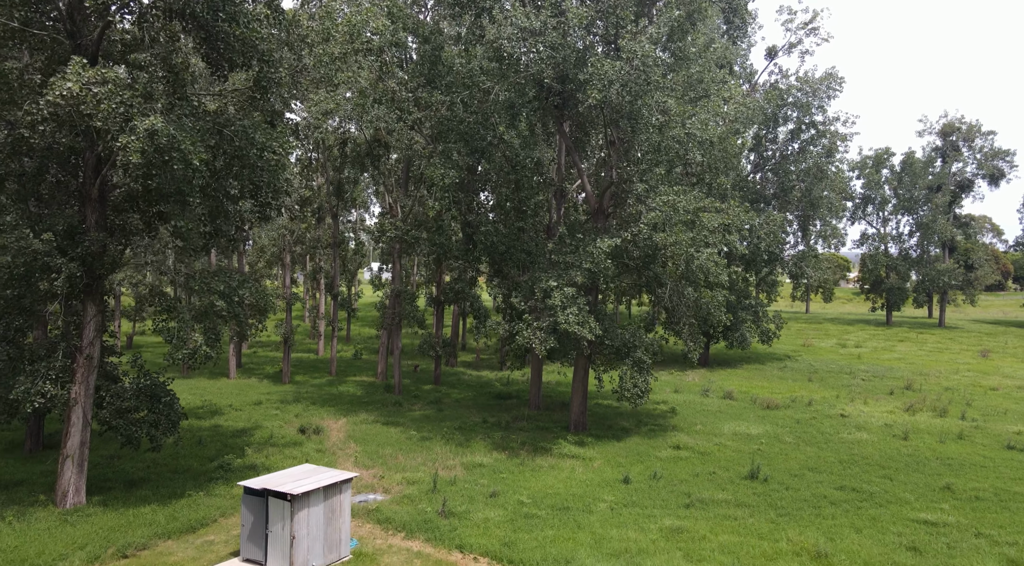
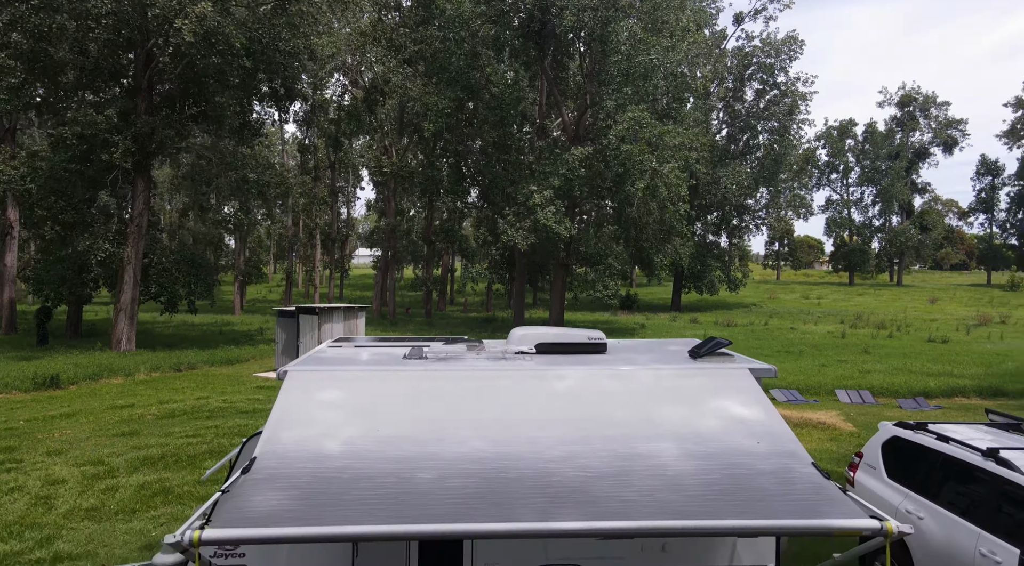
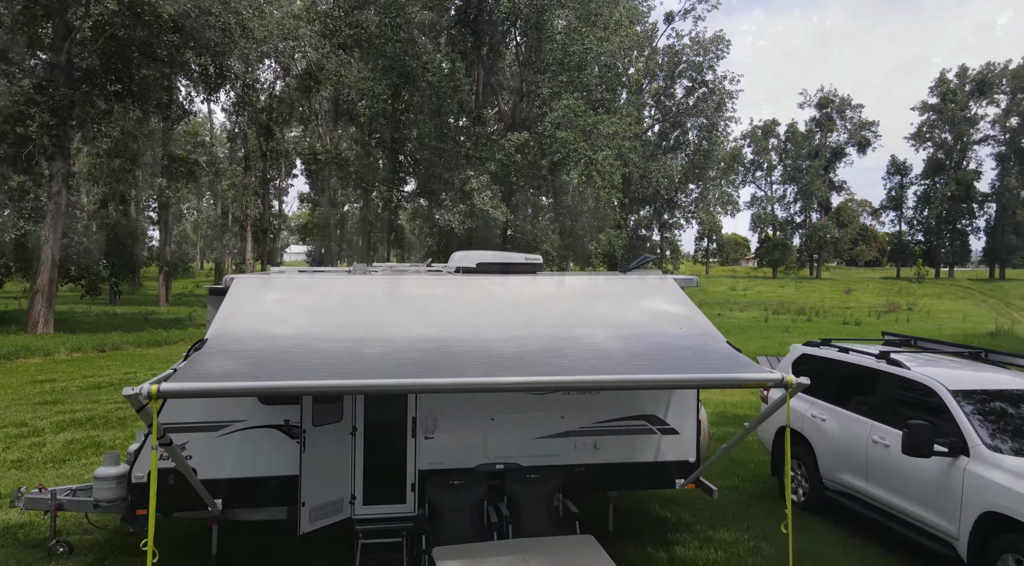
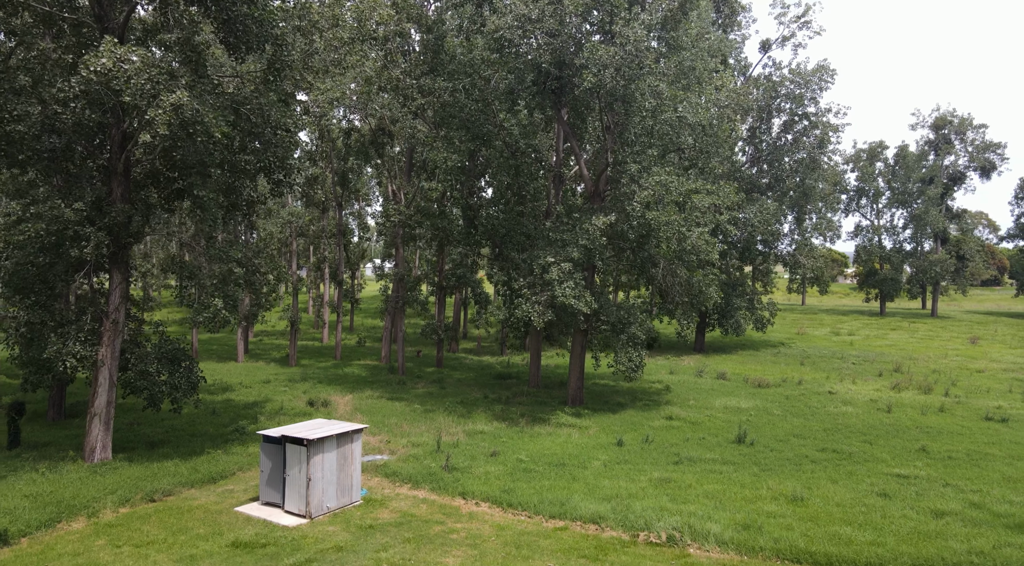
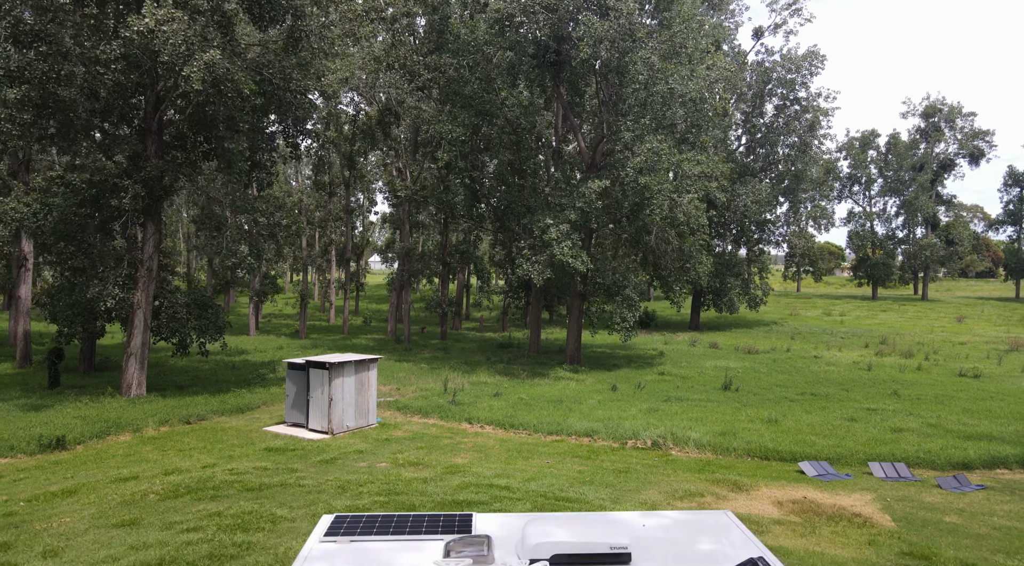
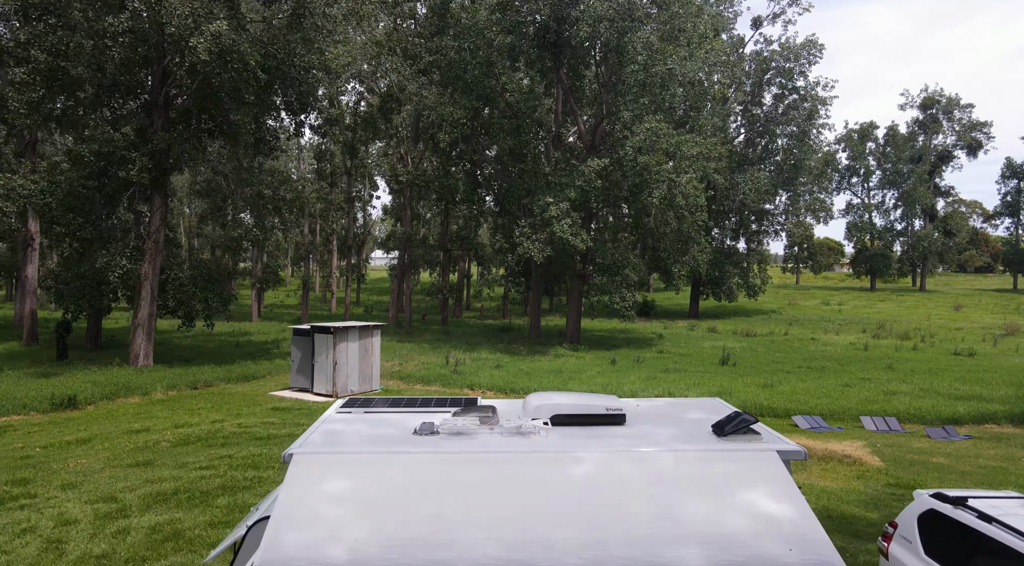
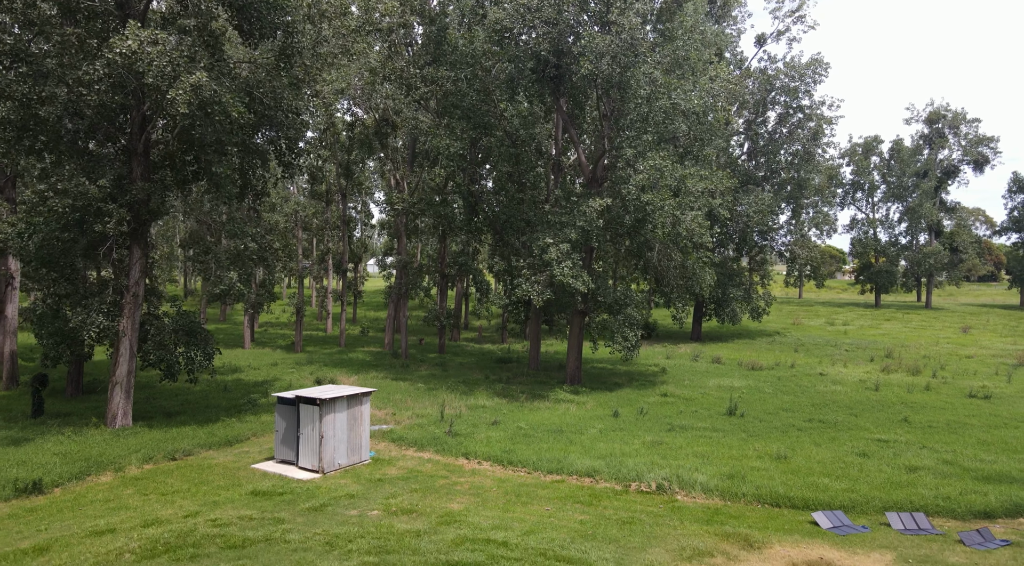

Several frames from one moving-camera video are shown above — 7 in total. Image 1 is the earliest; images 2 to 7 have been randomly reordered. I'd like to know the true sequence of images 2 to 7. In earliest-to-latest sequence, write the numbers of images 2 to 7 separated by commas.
4, 7, 5, 6, 2, 3
